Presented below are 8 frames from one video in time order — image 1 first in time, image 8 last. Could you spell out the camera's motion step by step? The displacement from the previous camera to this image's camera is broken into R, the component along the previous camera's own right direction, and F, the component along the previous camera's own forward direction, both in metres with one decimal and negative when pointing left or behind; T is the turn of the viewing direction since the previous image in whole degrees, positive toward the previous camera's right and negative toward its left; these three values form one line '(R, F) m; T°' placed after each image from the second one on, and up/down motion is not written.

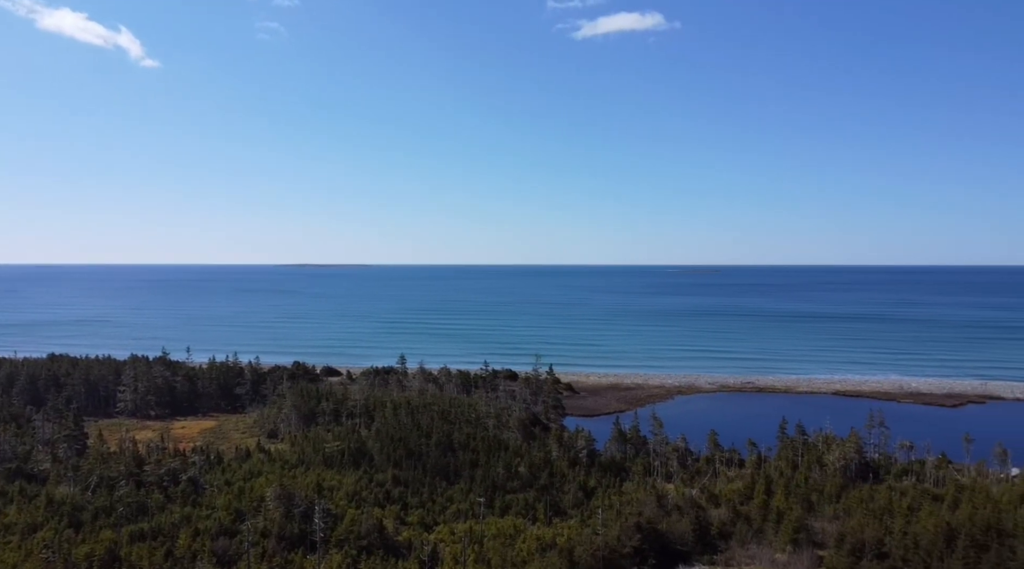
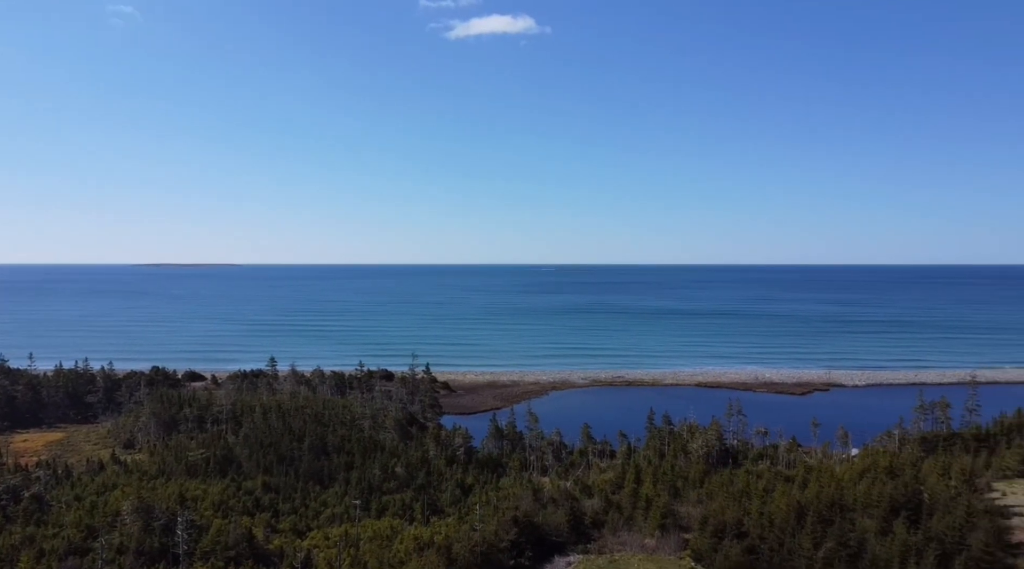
(-0.4, -0.3) m; +9°
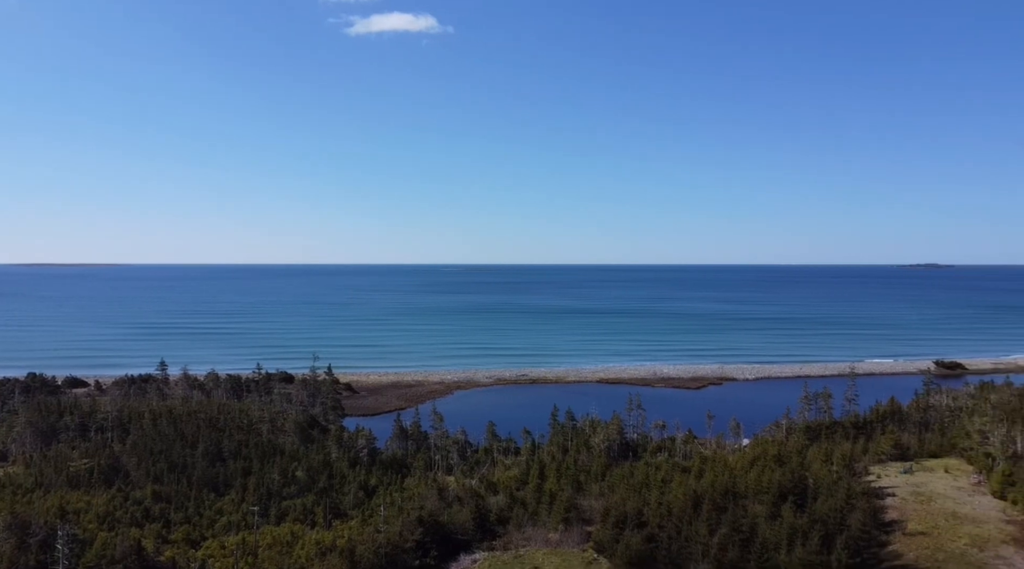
(-0.4, -0.3) m; +7°
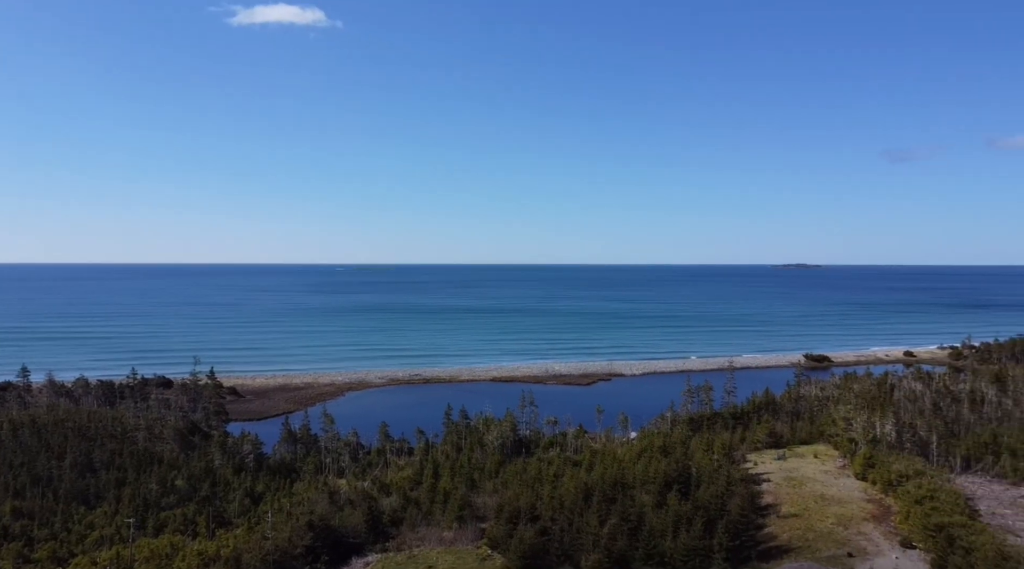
(-0.4, -0.2) m; +8°
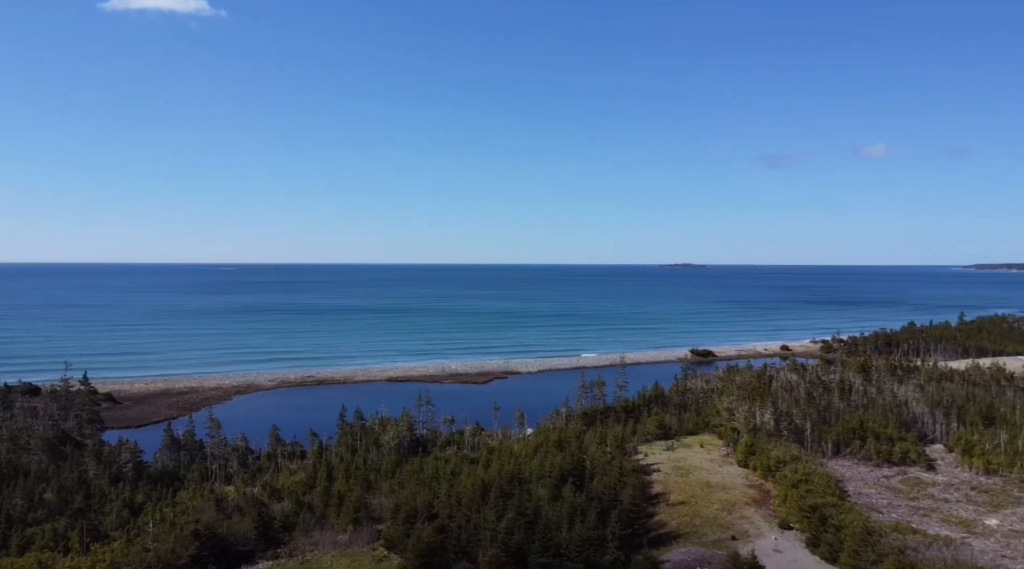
(-0.4, -0.2) m; +8°
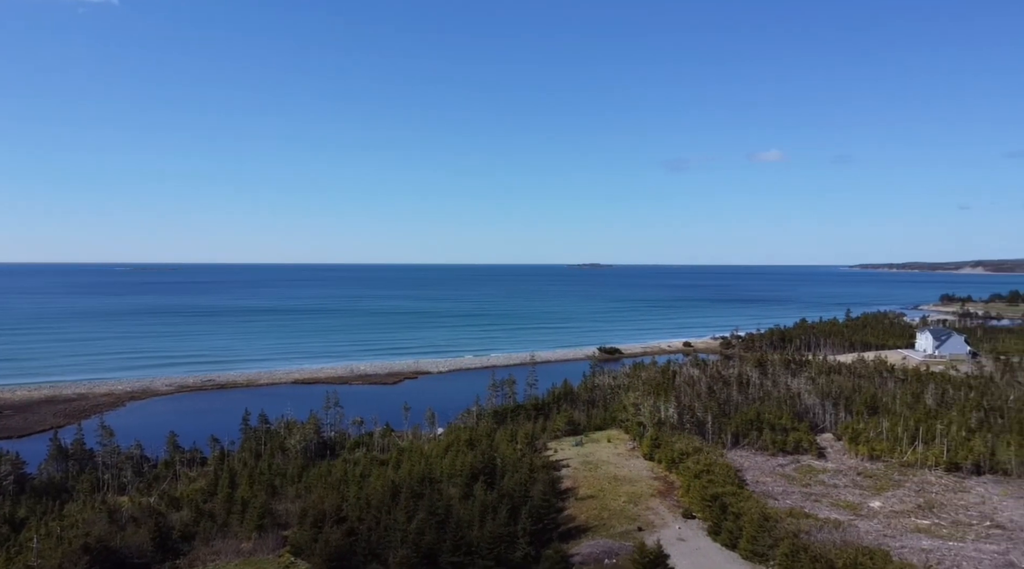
(-0.3, -0.1) m; +7°
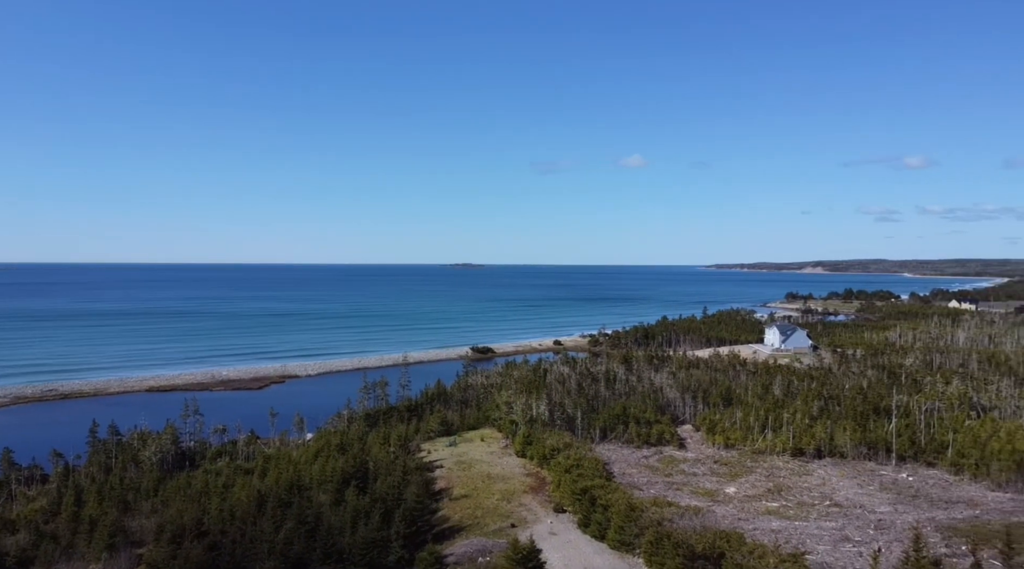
(-0.4, 0.0) m; +10°
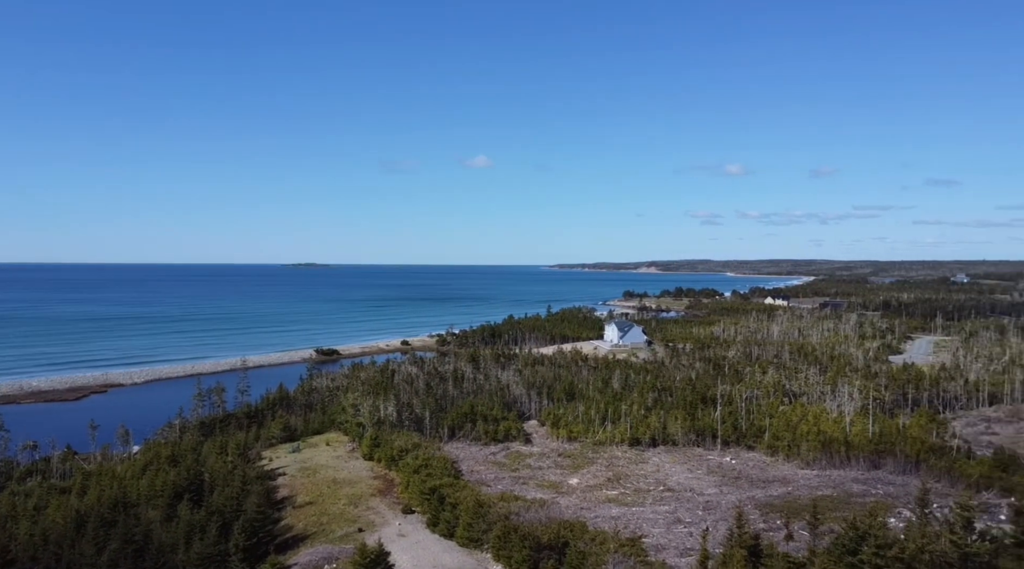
(-0.3, -0.1) m; +11°
